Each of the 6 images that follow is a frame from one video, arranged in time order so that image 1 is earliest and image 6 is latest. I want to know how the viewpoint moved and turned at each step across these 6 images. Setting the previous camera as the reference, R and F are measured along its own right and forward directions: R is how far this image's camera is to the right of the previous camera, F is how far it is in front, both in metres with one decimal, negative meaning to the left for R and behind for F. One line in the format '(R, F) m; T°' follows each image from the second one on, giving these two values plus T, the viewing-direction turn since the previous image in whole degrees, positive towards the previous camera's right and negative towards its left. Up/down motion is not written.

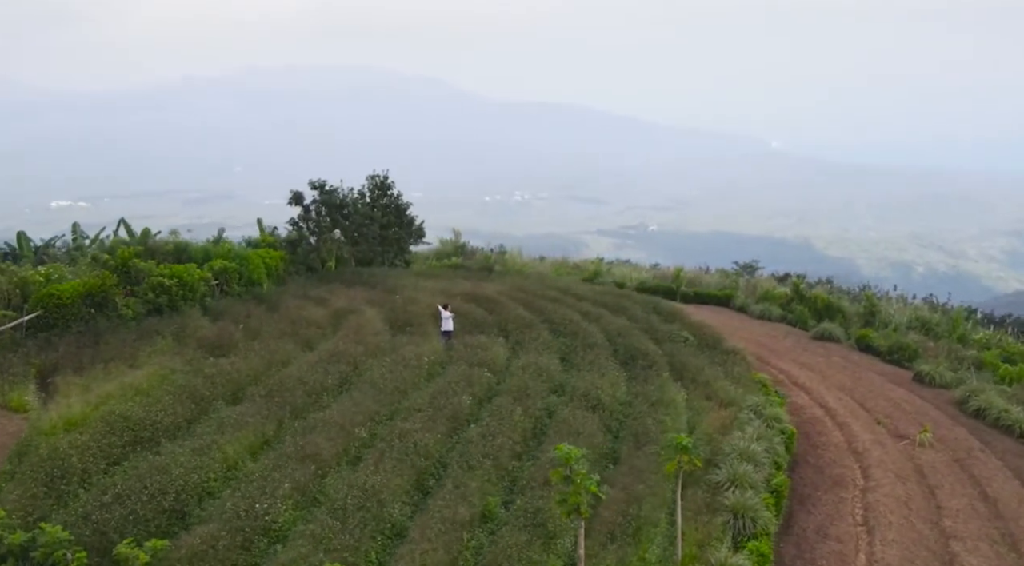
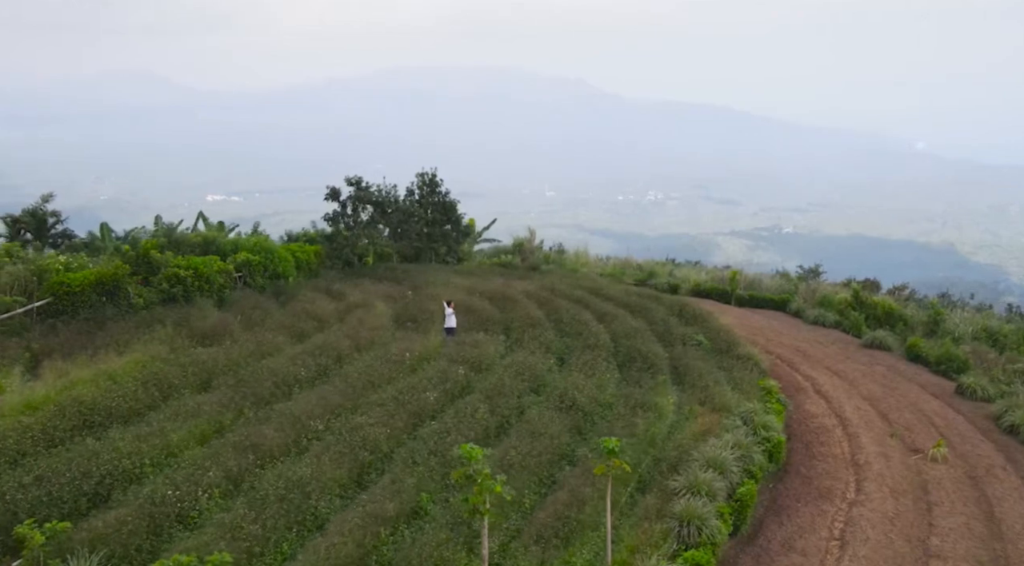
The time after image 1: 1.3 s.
(+1.7, +0.3) m; -5°
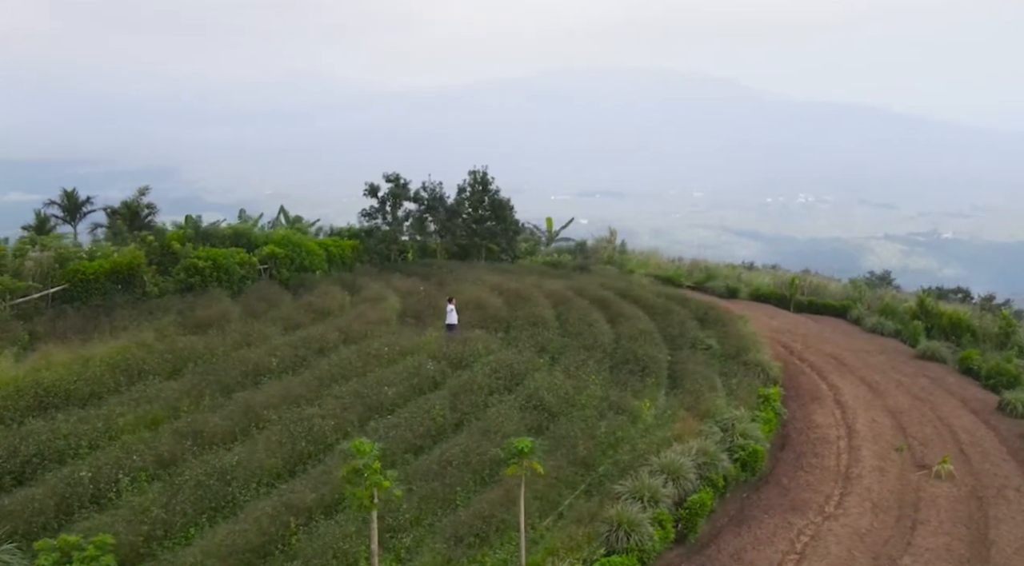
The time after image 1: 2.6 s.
(+1.9, +0.2) m; -5°
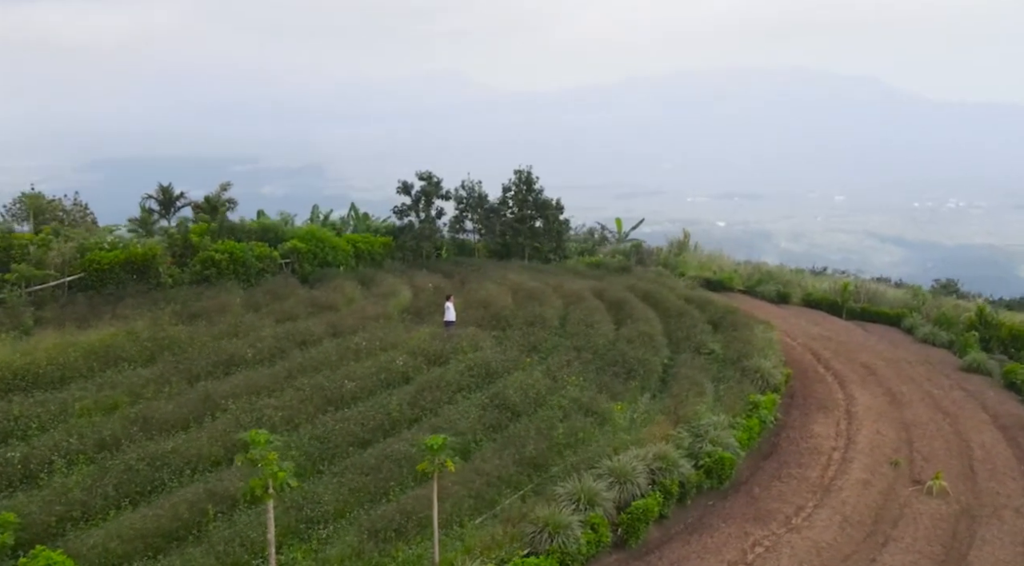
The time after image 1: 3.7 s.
(+1.8, +0.2) m; -5°
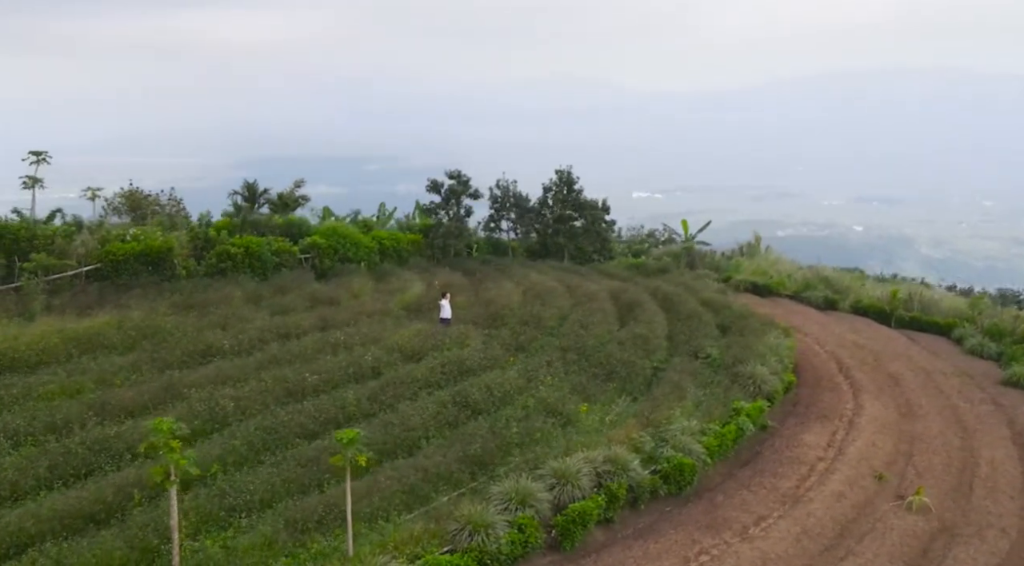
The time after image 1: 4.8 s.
(+1.8, +0.1) m; -5°
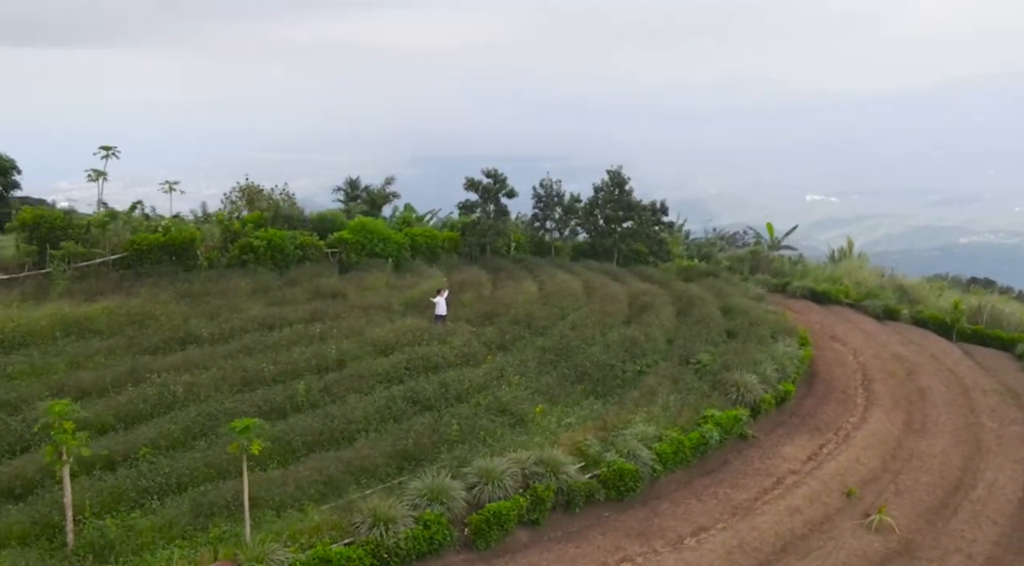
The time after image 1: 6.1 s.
(+2.3, 0.0) m; -6°
